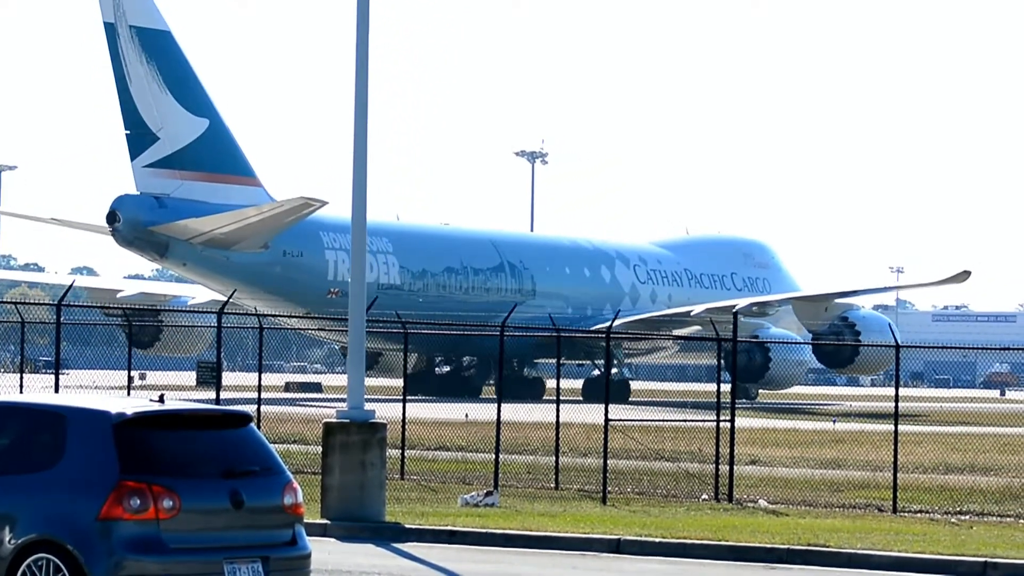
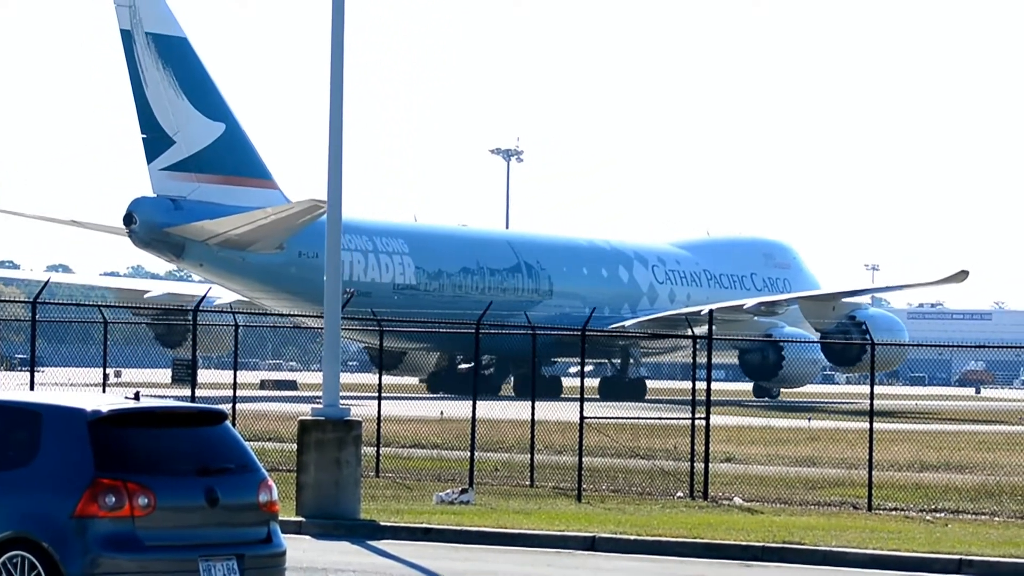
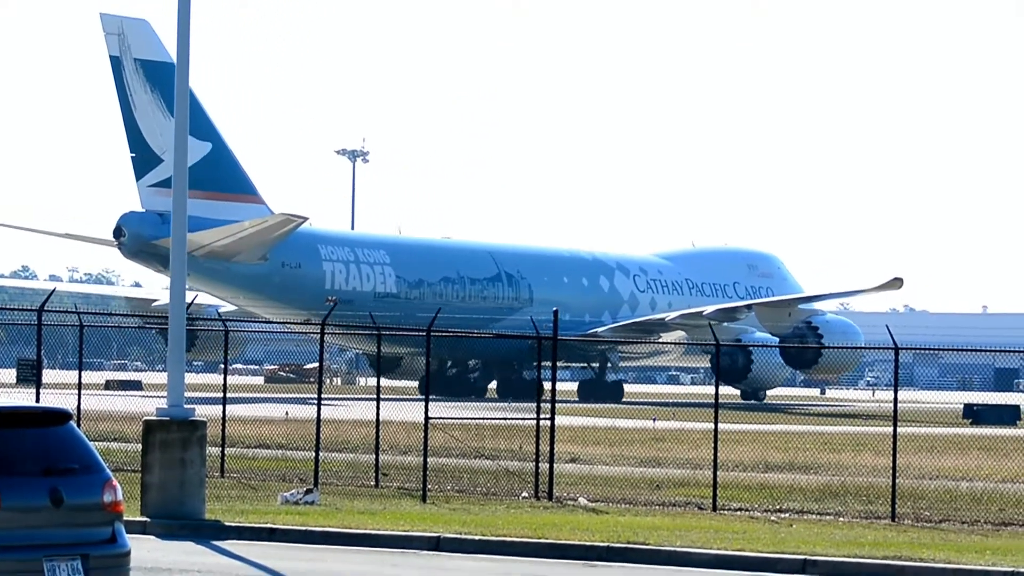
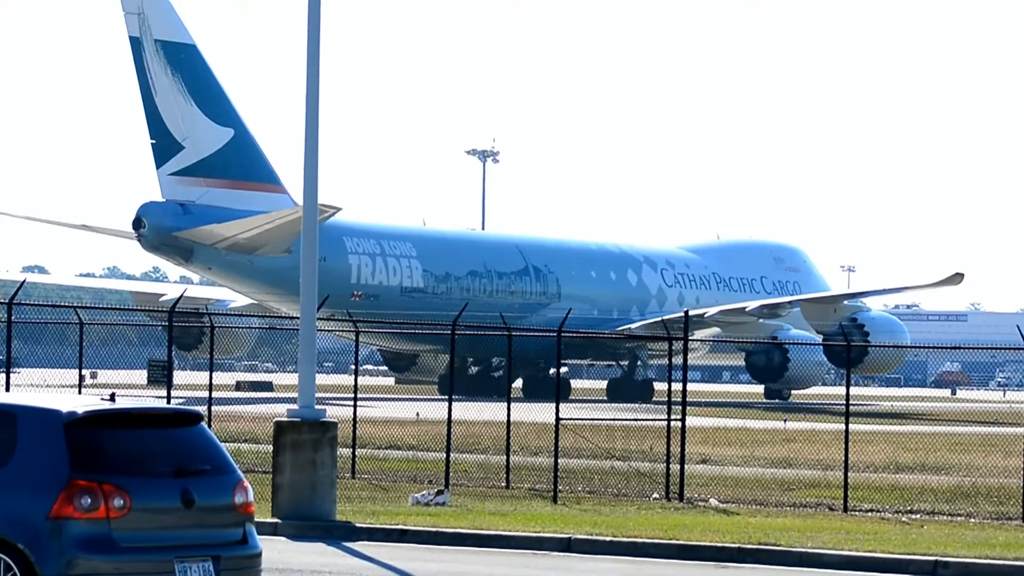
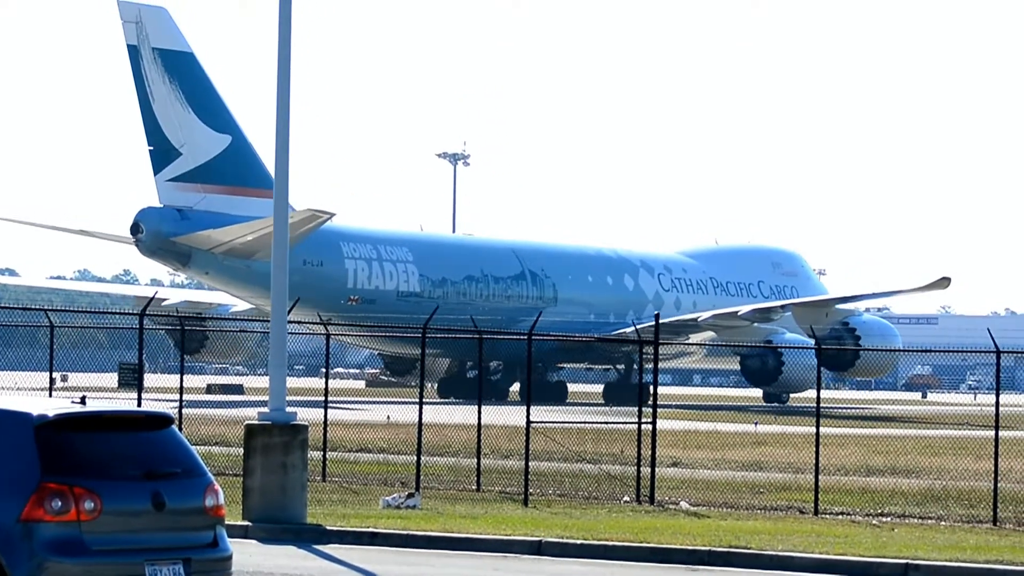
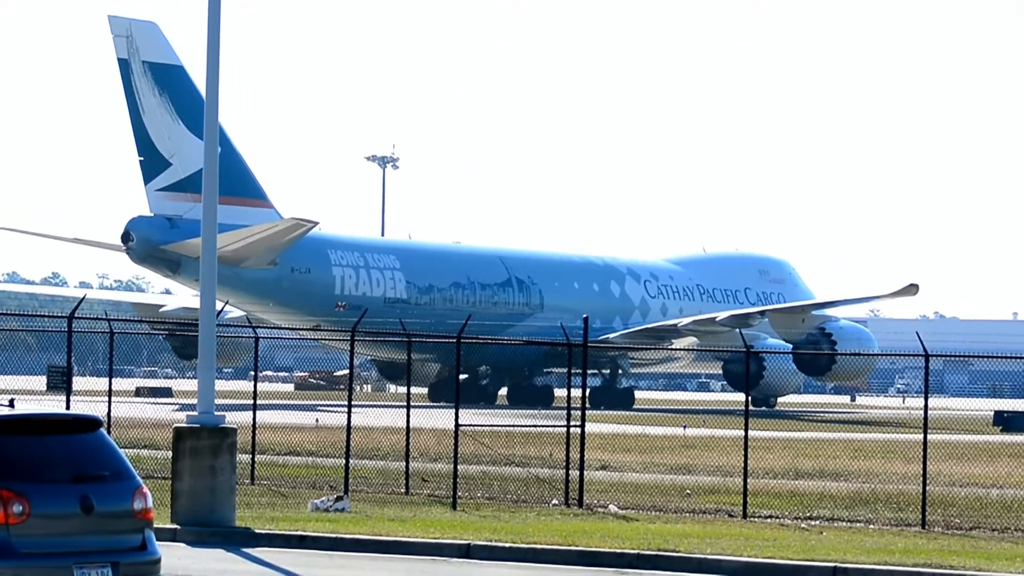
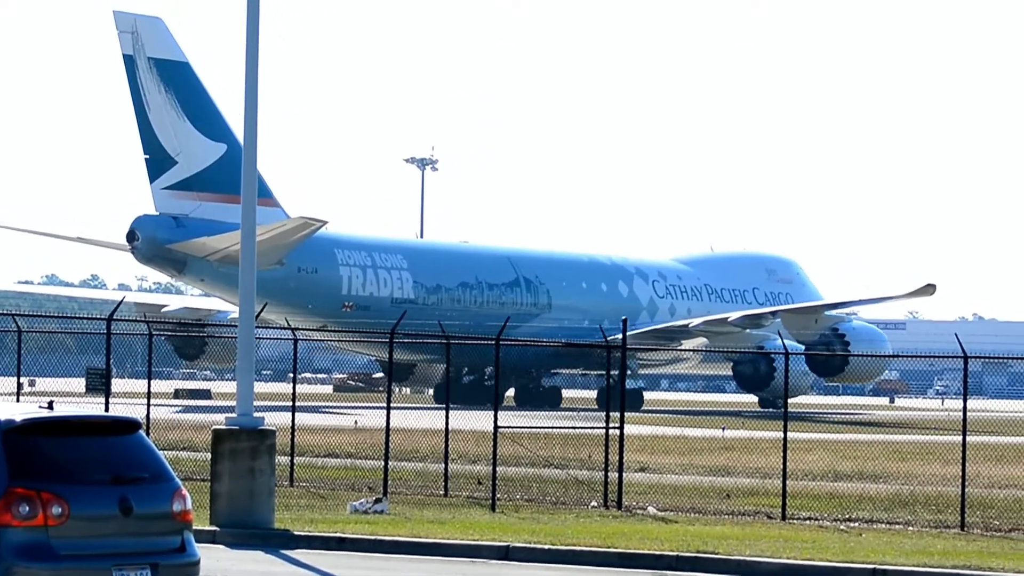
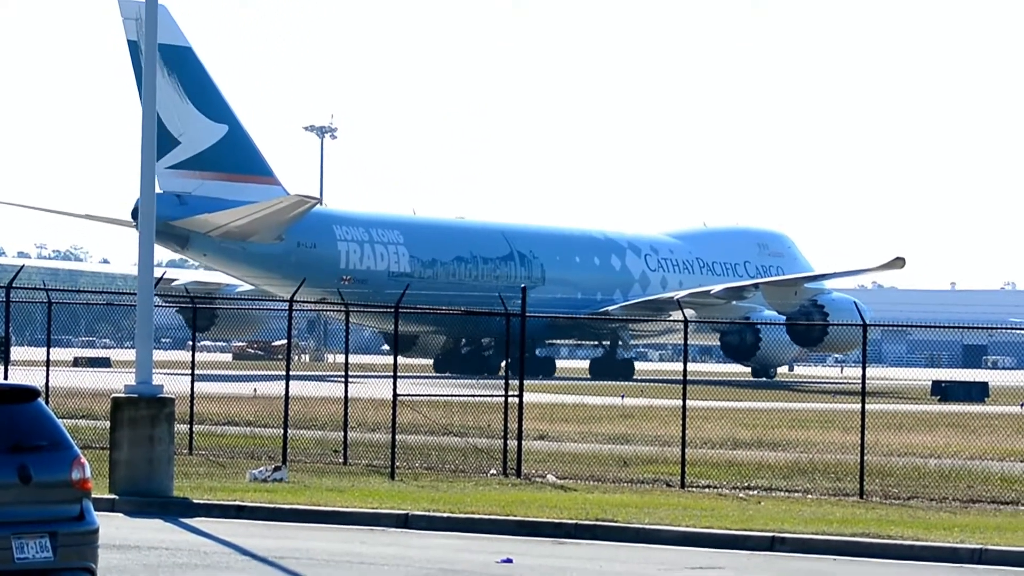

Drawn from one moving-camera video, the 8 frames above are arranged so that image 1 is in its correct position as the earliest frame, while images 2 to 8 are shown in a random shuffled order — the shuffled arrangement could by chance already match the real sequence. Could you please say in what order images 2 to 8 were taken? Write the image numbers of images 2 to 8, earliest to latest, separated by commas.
2, 4, 5, 7, 6, 3, 8
